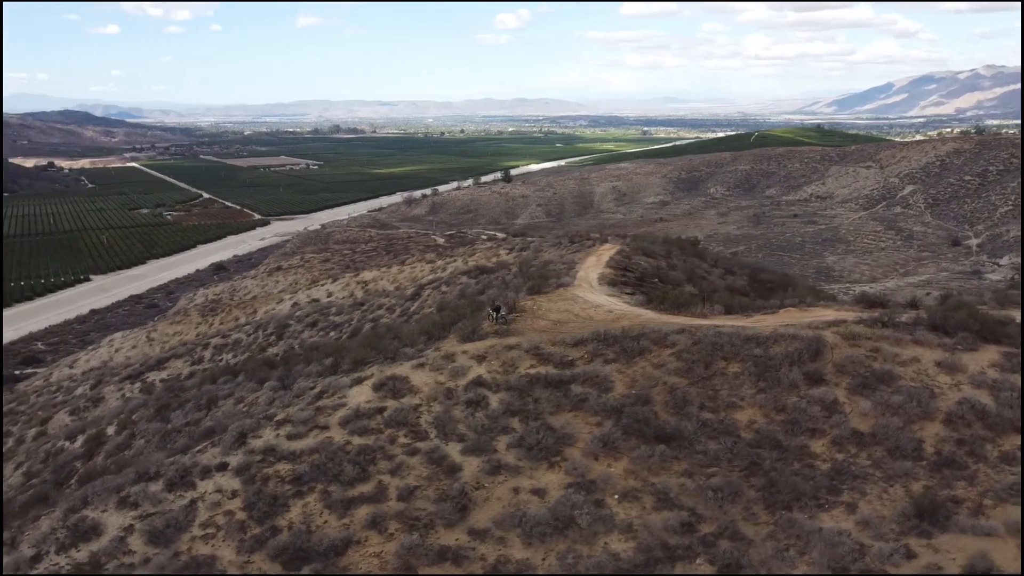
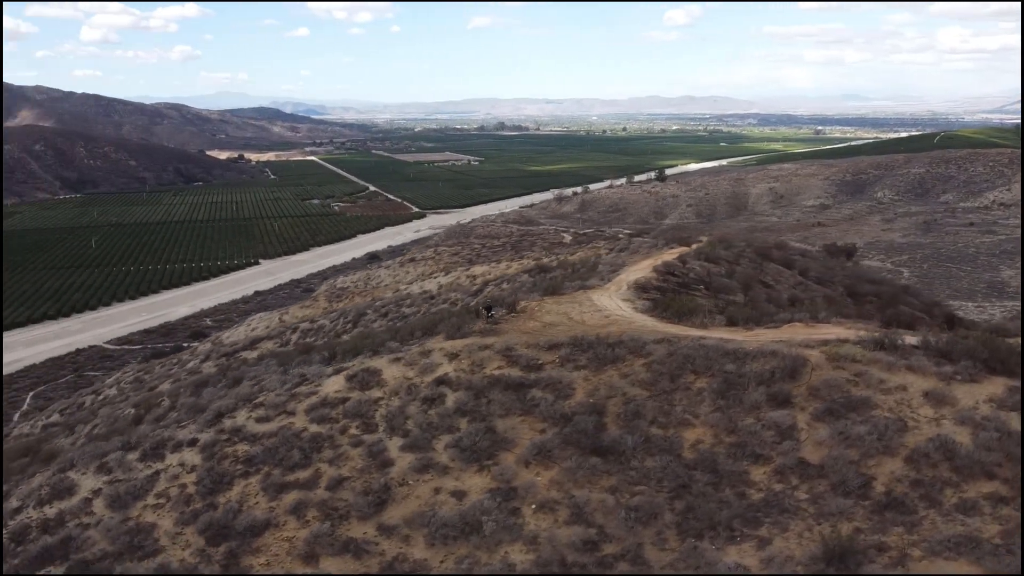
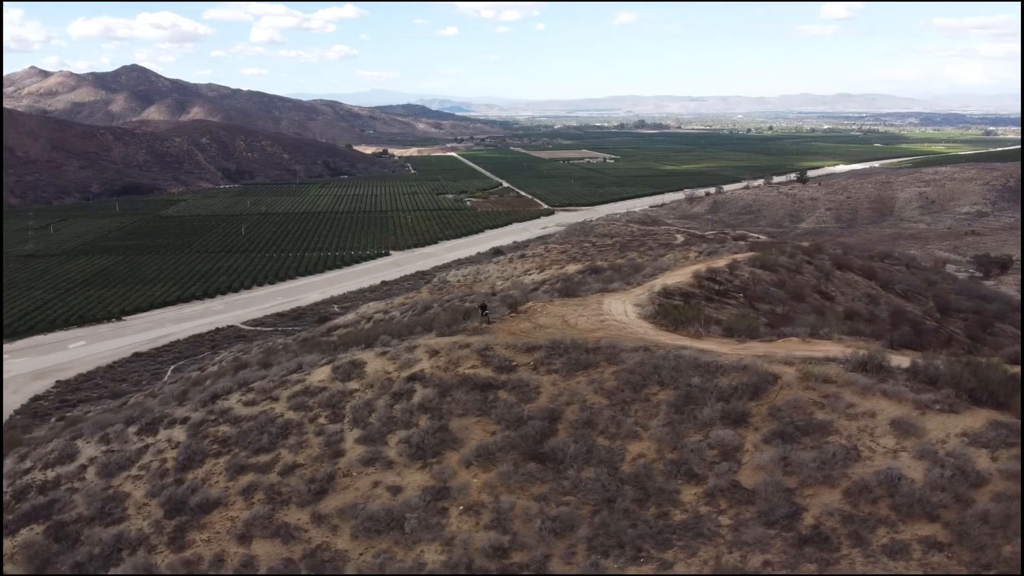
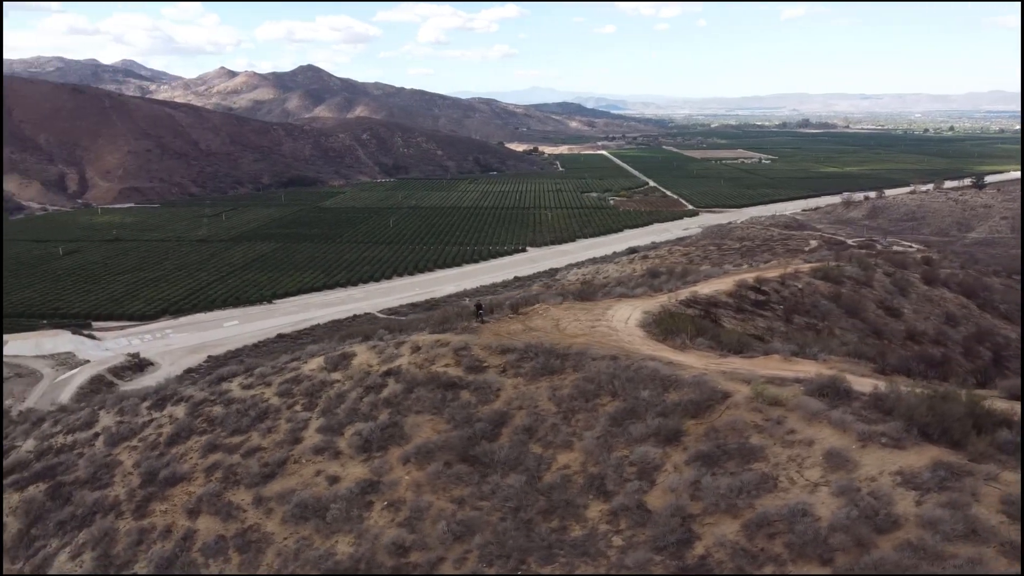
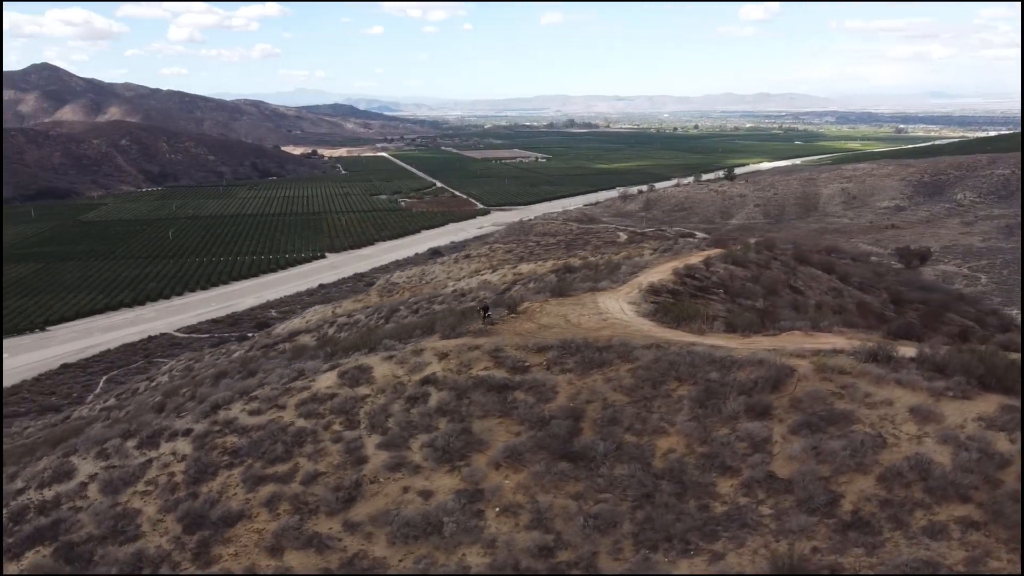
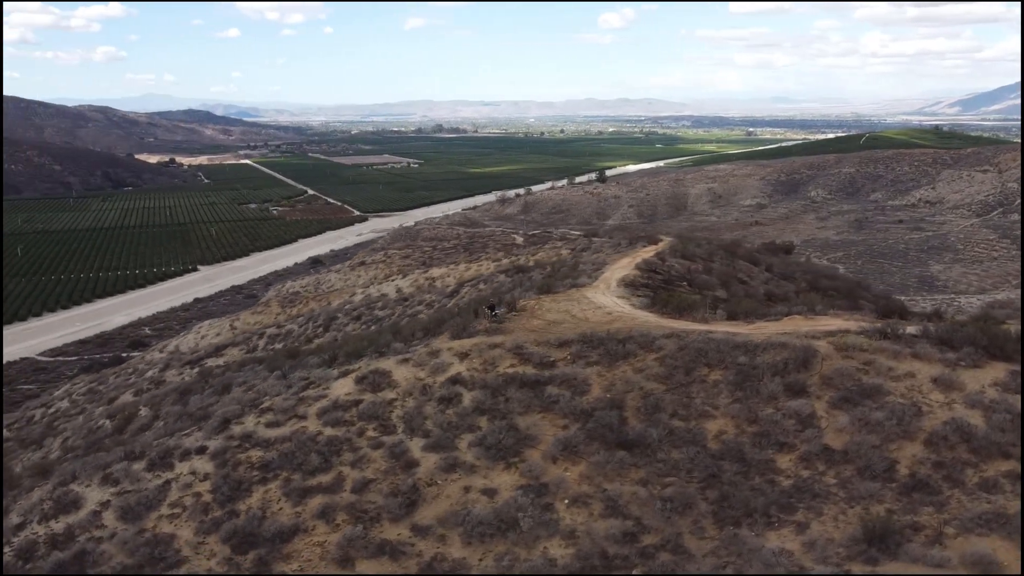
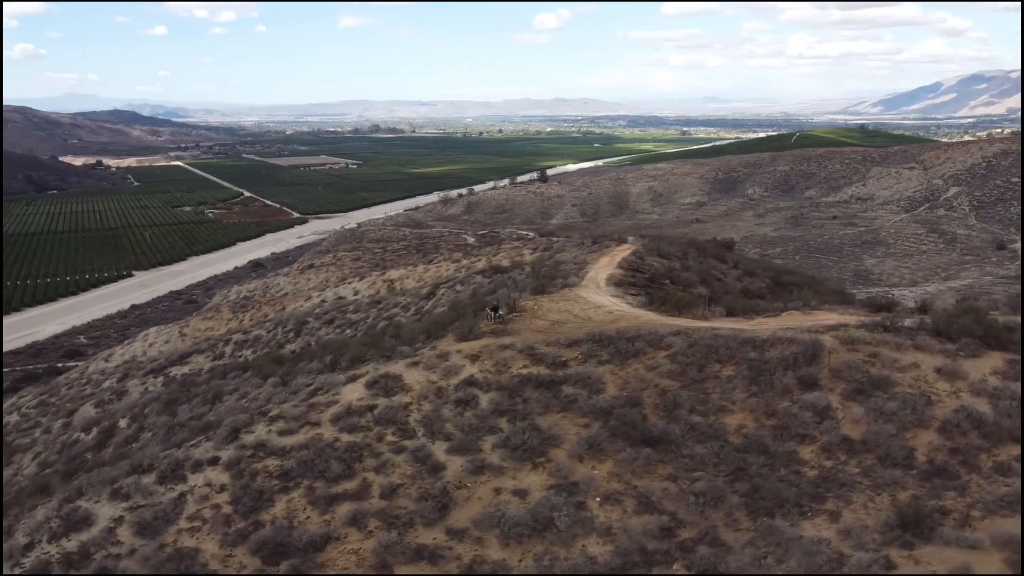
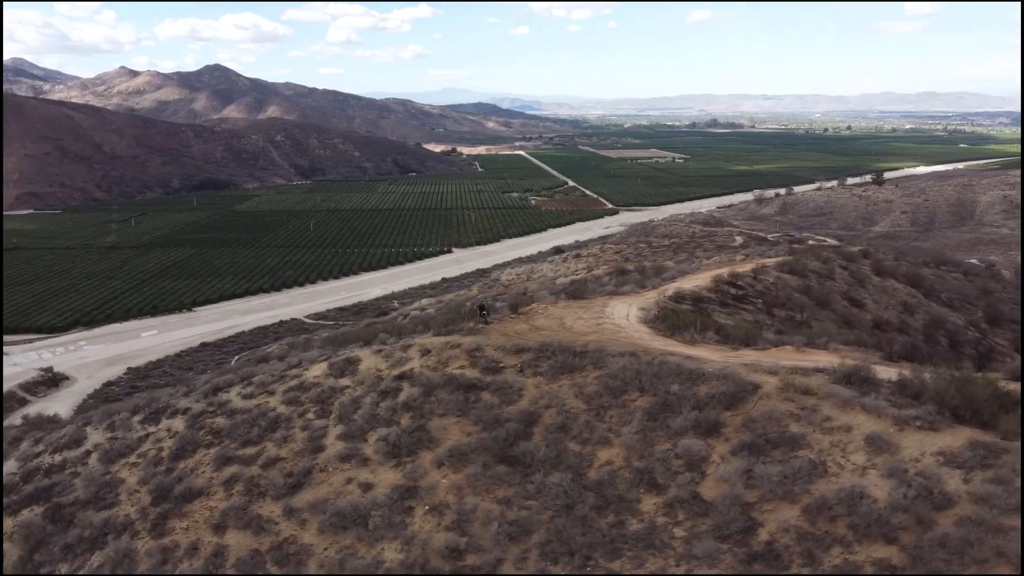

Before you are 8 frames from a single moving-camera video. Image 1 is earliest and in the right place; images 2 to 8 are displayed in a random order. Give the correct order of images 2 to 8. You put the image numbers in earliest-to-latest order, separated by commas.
7, 6, 2, 5, 3, 8, 4
